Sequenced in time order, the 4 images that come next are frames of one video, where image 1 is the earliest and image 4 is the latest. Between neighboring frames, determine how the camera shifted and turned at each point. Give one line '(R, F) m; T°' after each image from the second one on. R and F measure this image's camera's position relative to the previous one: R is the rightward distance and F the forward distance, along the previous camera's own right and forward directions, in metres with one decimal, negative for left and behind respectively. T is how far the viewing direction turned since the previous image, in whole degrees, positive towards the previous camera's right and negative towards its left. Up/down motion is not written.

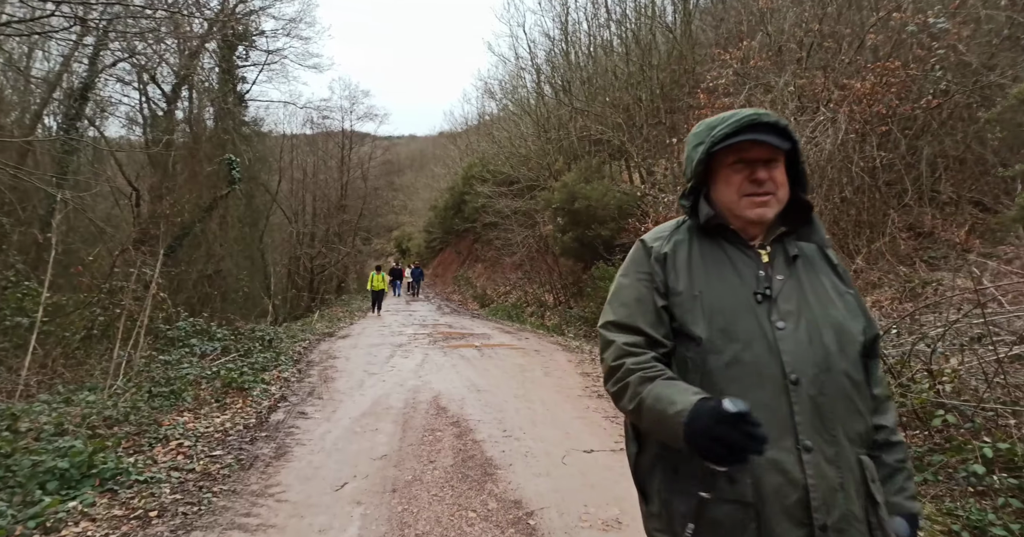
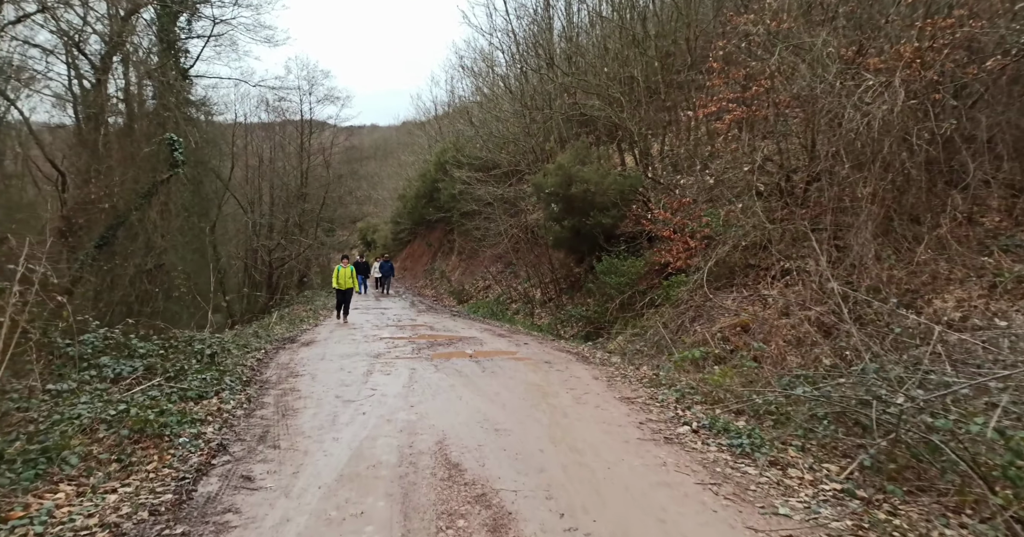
(-0.5, +2.0) m; +3°
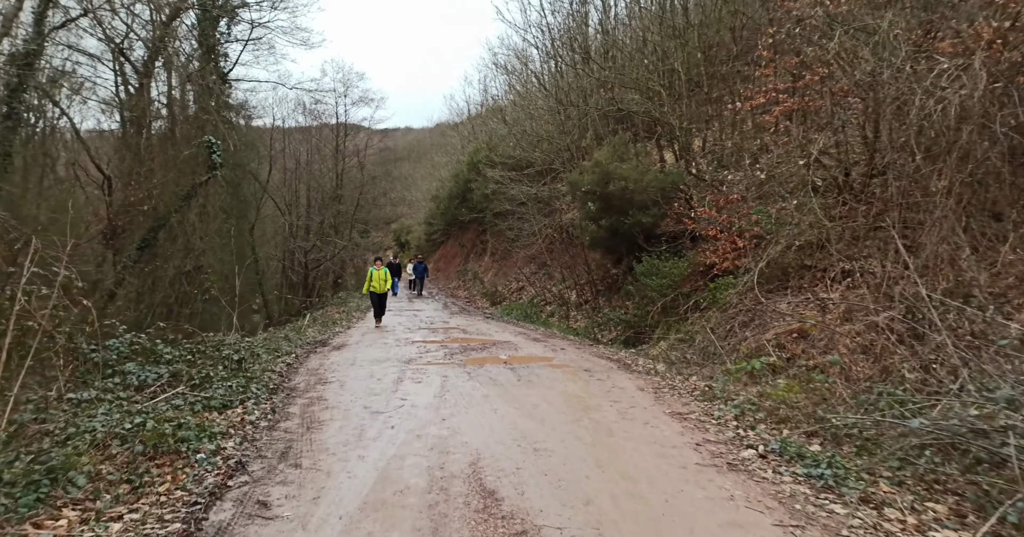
(-0.1, +0.5) m; -3°
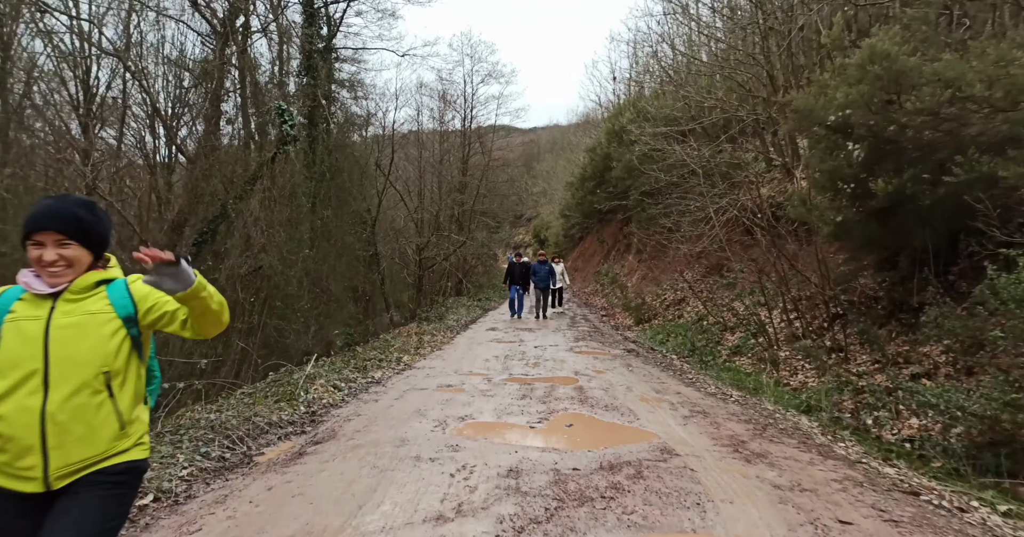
(-0.3, +7.6) m; -13°
